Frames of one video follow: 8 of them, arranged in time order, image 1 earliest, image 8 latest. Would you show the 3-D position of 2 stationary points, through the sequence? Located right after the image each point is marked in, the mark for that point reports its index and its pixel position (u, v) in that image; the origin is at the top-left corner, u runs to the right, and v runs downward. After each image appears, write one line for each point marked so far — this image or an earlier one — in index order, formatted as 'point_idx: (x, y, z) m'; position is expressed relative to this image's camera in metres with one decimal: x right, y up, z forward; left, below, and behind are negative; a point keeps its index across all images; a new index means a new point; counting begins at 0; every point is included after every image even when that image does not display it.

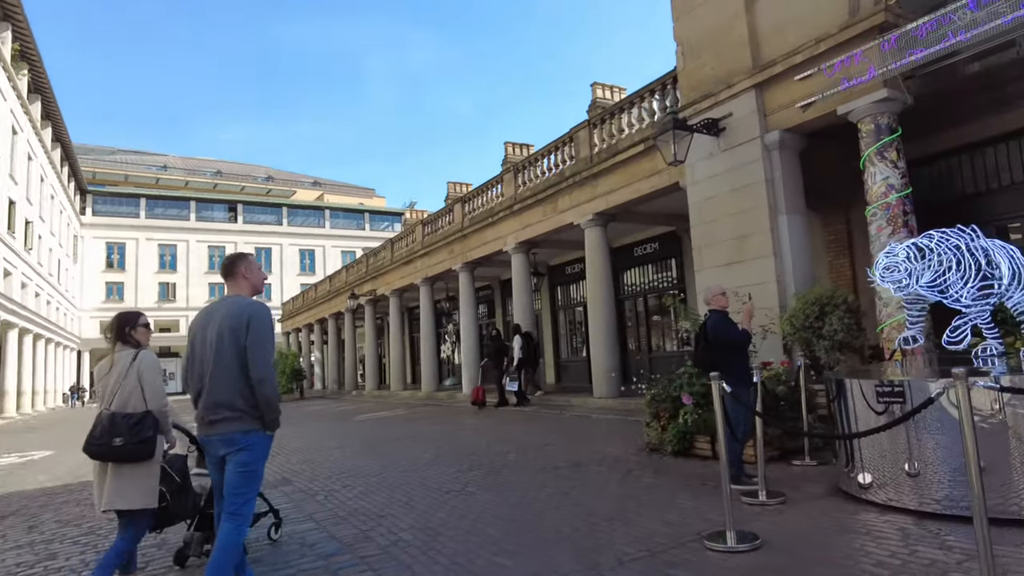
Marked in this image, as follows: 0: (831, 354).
0: (+4.1, -0.8, +8.3) m
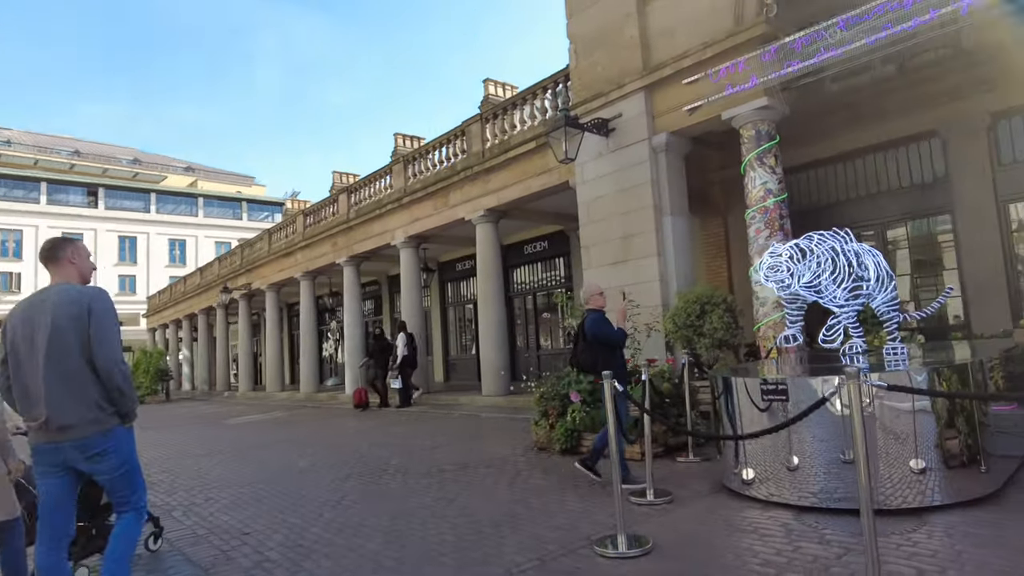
0: (+2.6, -0.9, +8.7) m
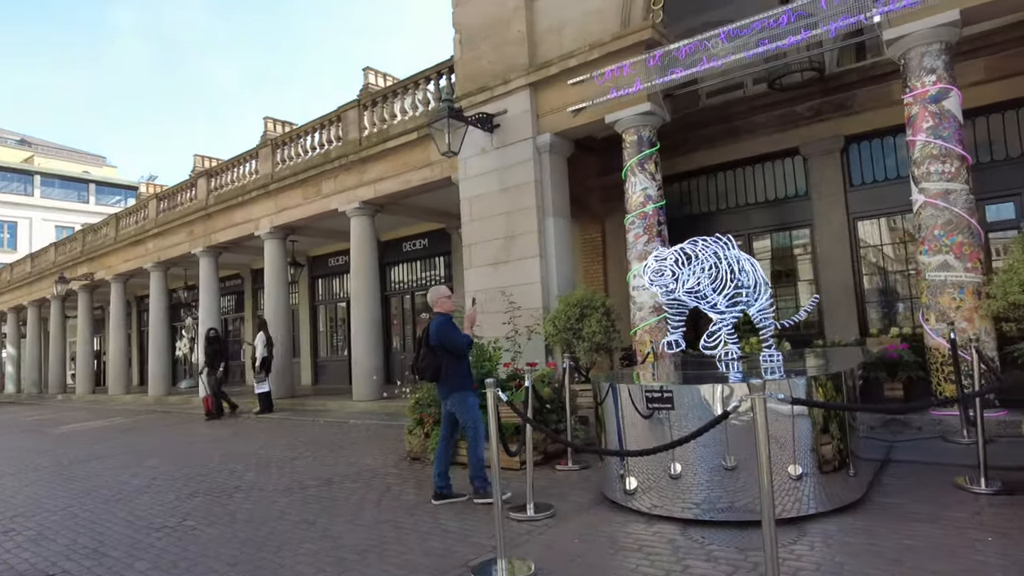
0: (+1.0, -0.9, +8.6) m
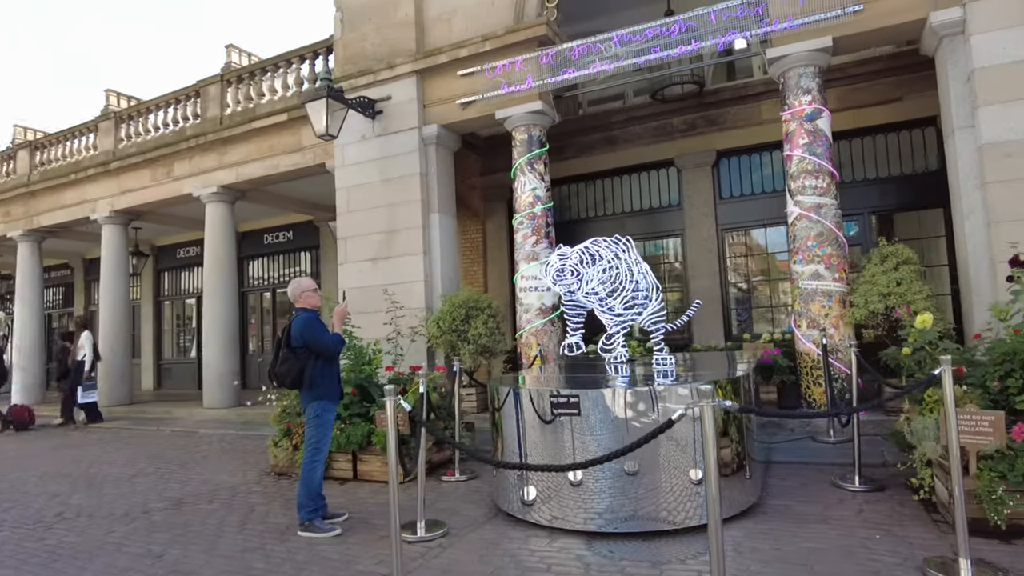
0: (-0.5, -0.9, +8.2) m
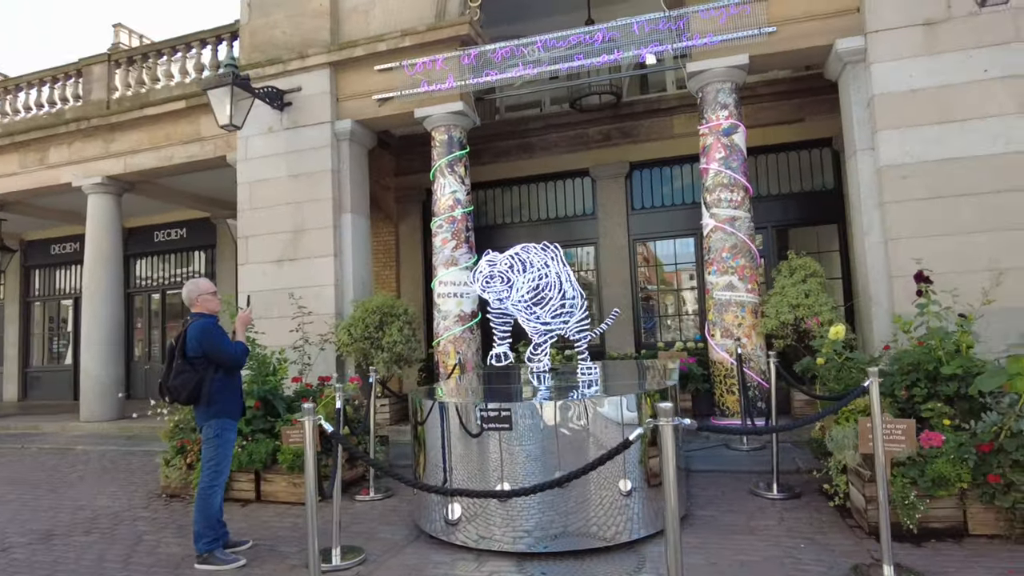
0: (-1.5, -1.0, +7.9) m
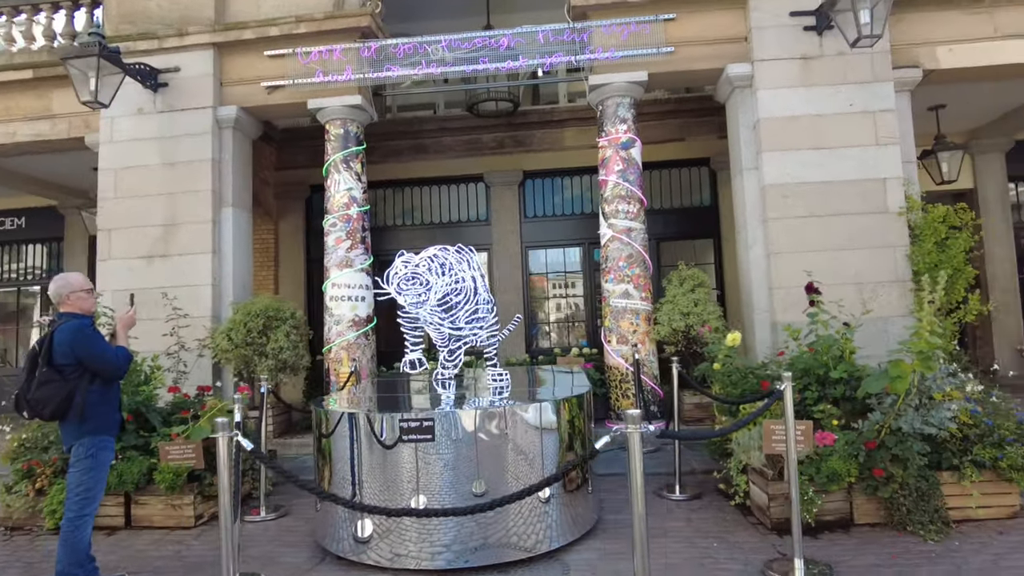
0: (-2.6, -1.0, +7.3) m
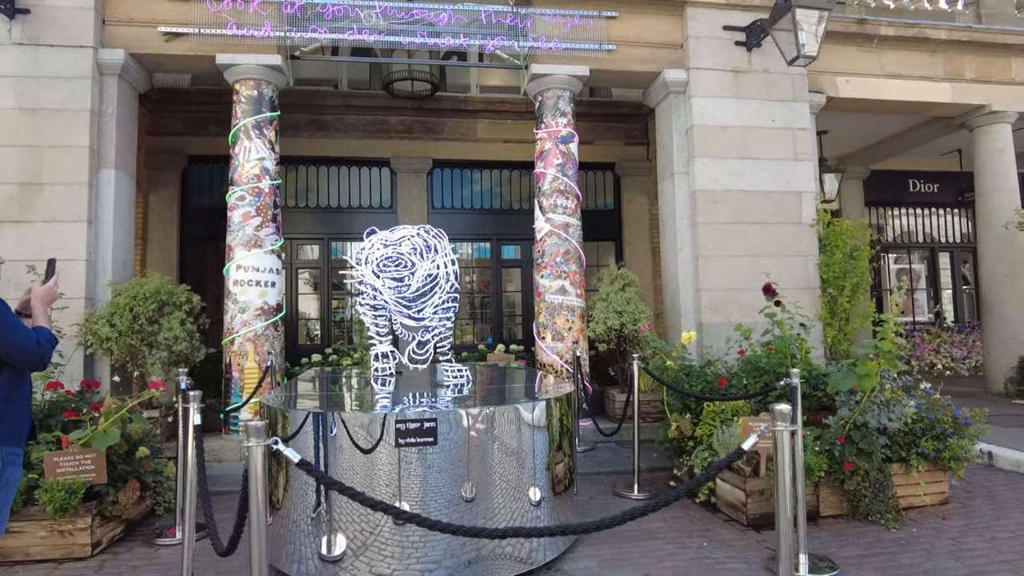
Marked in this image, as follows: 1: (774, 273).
0: (-3.3, -0.8, +6.2) m
1: (+3.0, +0.2, +7.4) m
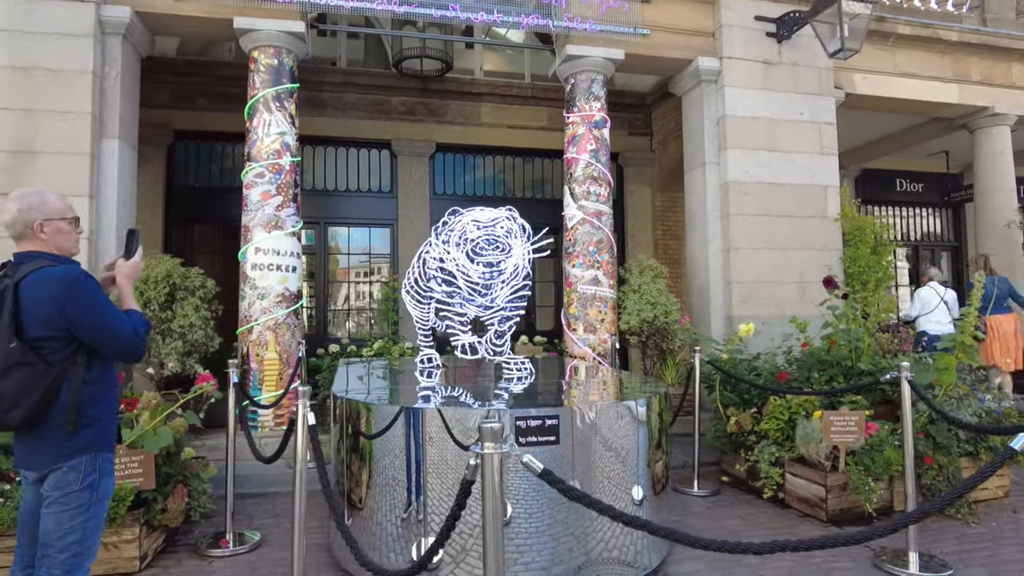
0: (-2.9, -0.6, +5.7) m
1: (+3.3, +0.2, +7.4) m
